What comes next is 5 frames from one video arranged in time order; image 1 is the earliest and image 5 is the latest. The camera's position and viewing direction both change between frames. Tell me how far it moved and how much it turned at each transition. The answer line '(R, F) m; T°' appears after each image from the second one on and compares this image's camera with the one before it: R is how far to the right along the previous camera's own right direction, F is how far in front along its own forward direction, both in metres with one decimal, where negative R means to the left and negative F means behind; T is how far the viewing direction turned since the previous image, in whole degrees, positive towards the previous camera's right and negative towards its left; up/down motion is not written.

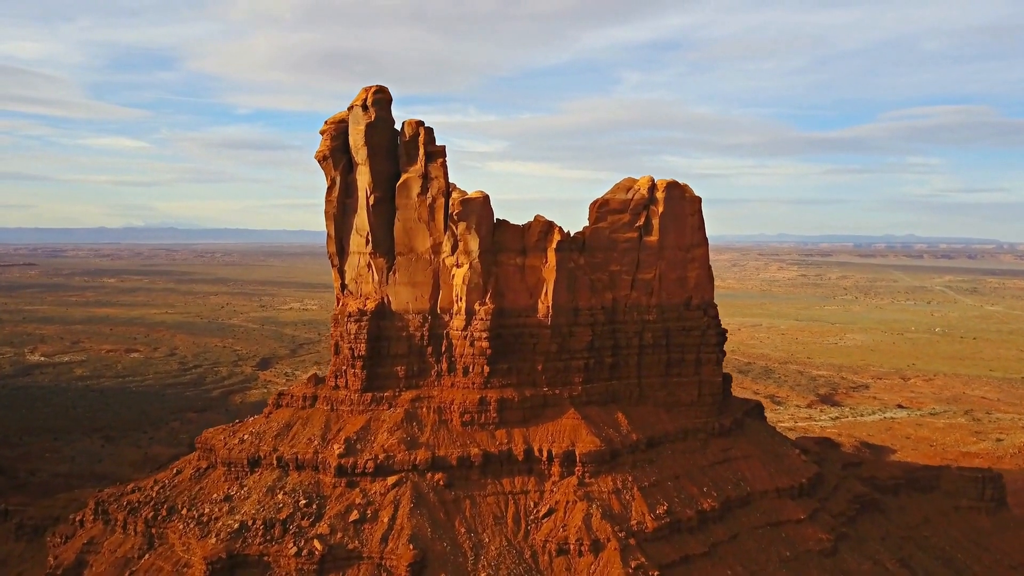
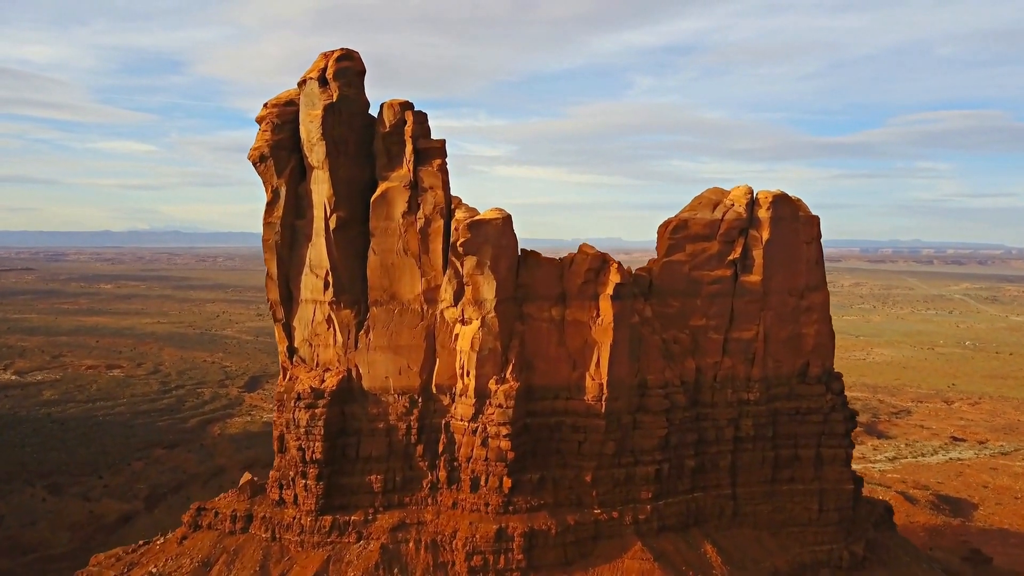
(-0.6, +7.8) m; 0°
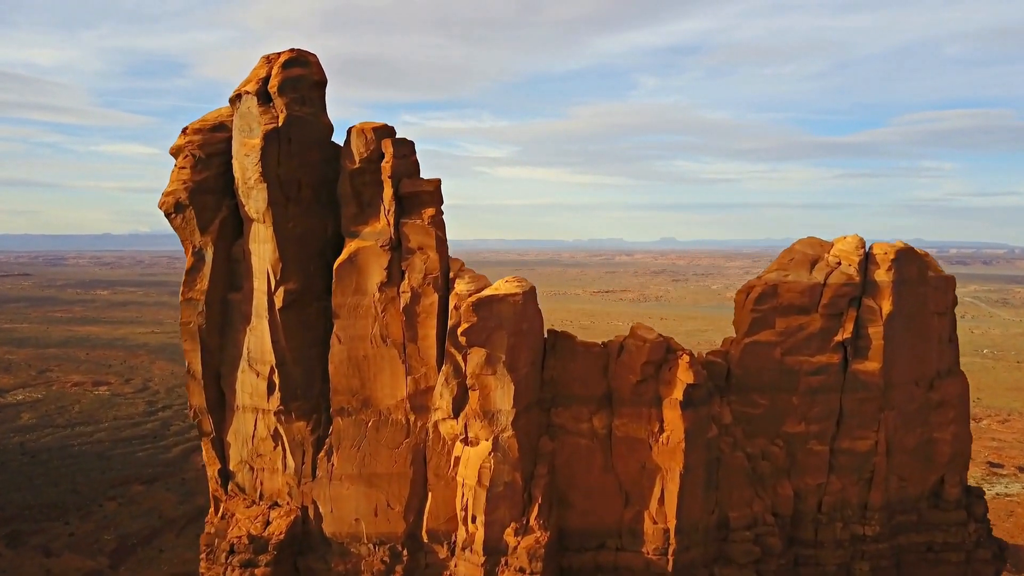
(-0.3, +4.5) m; 0°
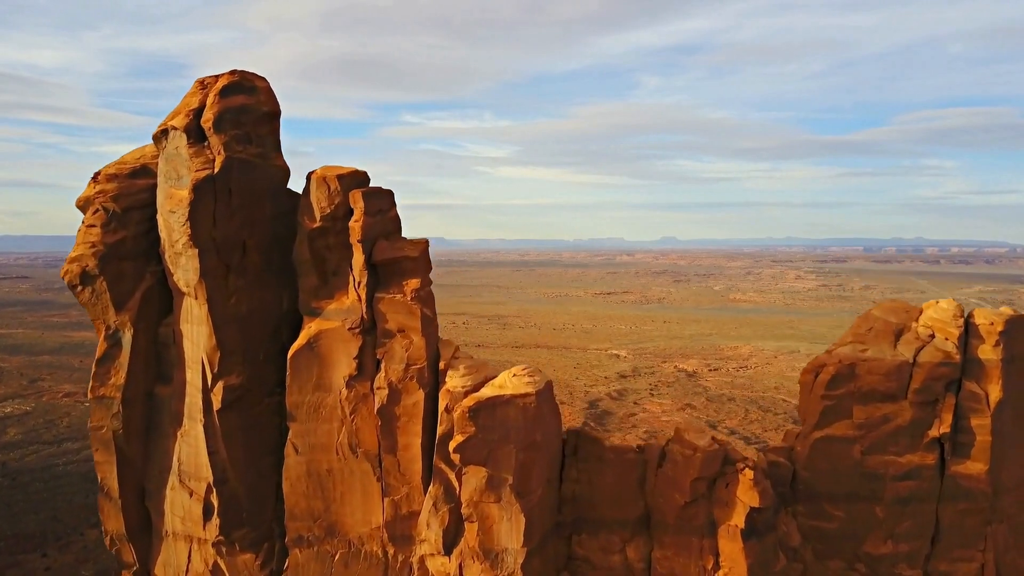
(-0.1, +2.4) m; 0°
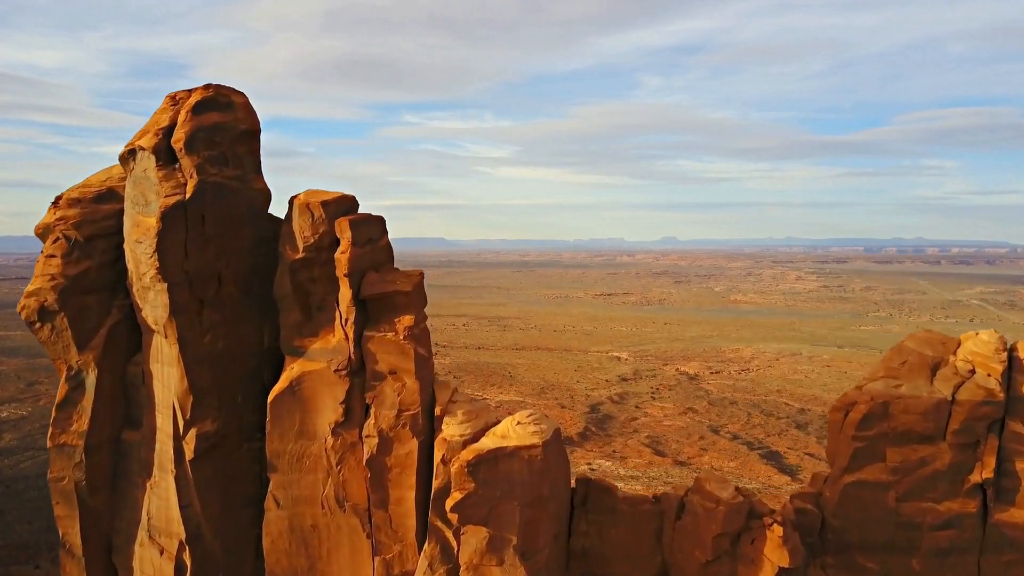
(0.0, +0.8) m; 0°
